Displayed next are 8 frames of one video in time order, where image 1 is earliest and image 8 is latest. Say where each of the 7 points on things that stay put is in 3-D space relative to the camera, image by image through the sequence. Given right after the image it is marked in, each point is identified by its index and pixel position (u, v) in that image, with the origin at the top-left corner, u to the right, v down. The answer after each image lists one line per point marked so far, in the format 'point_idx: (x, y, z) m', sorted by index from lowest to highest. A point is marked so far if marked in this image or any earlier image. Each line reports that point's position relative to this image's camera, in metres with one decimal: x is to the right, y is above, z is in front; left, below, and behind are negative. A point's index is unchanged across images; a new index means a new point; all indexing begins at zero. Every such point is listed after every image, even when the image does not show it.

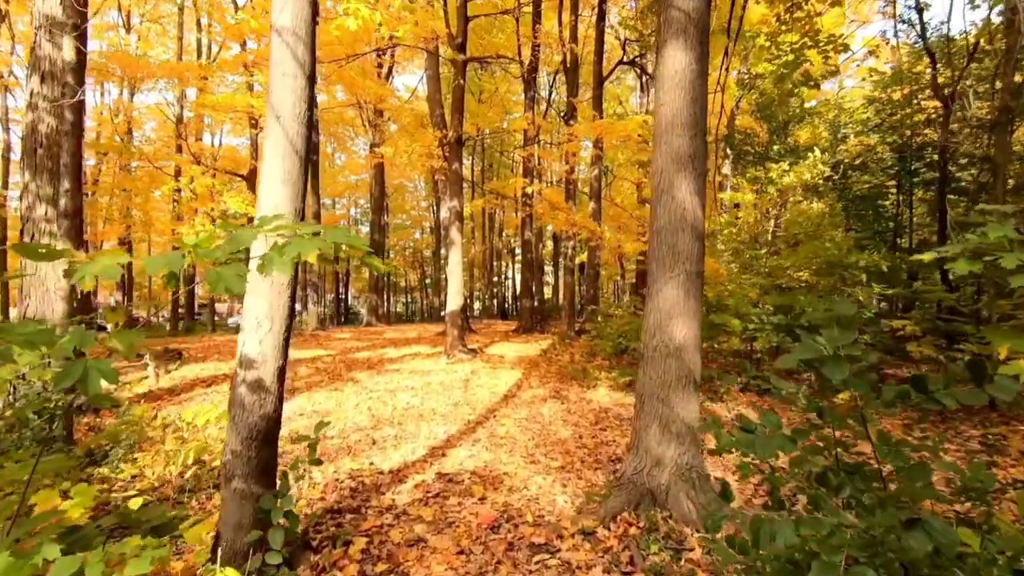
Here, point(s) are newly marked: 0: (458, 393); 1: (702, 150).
0: (-0.9, -1.7, +7.9) m
1: (+1.3, +1.0, +3.6) m
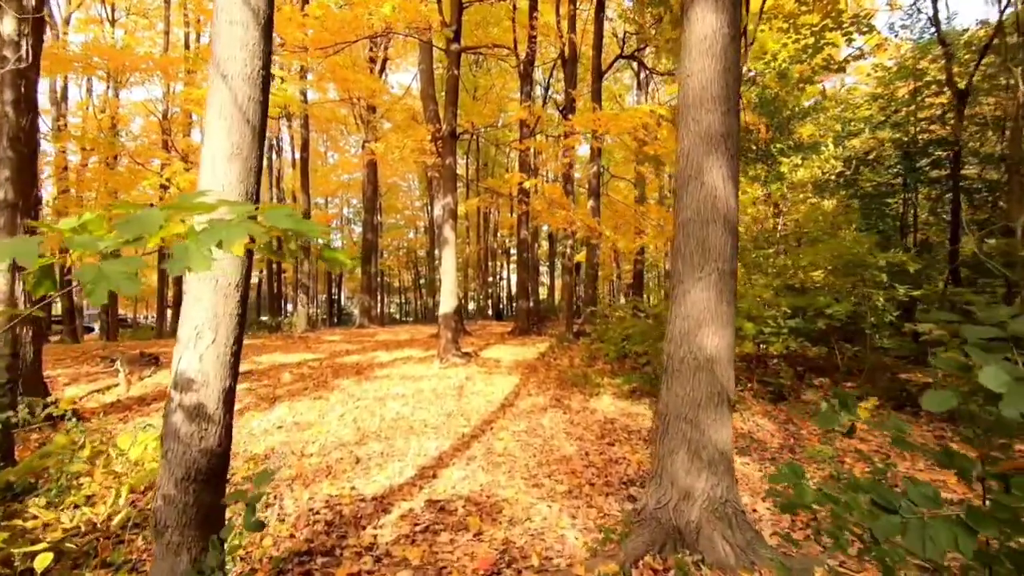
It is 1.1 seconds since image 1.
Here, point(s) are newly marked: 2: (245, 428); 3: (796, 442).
0: (-0.9, -1.7, +7.3) m
1: (+1.3, +1.0, +3.1) m
2: (-3.2, -1.7, +6.1) m
3: (+3.2, -1.7, +5.6) m
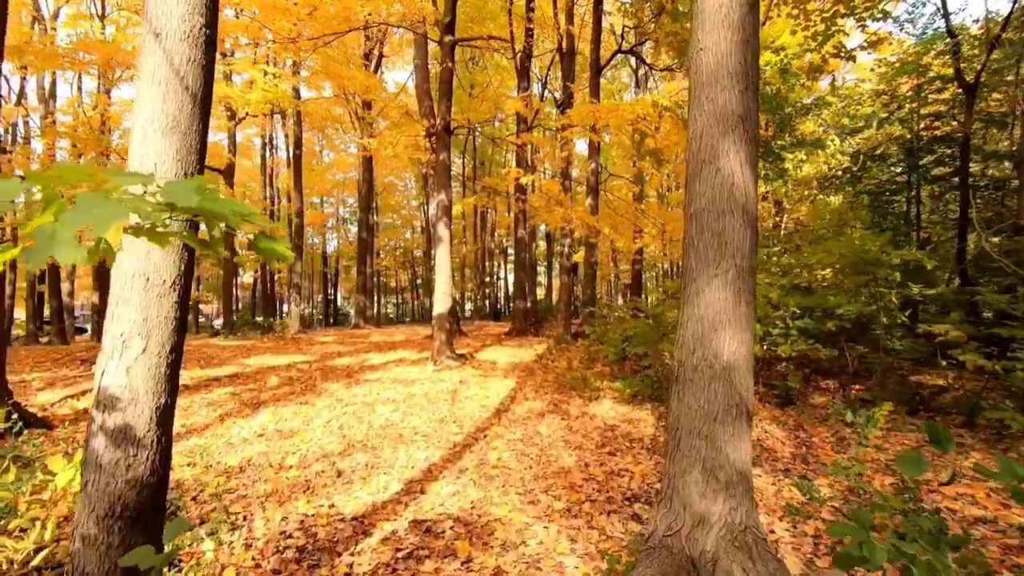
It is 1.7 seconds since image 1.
0: (-1.0, -1.7, +7.0) m
1: (+1.3, +1.0, +2.7) m
2: (-3.3, -1.7, +5.7) m
3: (+3.1, -1.7, +5.3) m
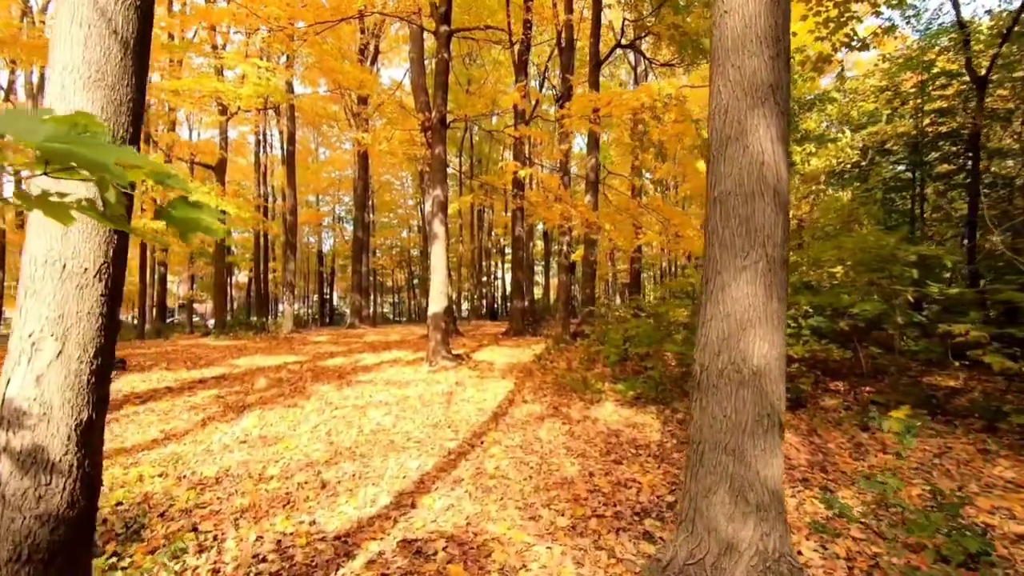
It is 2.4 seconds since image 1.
0: (-1.0, -1.6, +6.7) m
1: (+1.3, +1.0, +2.4) m
2: (-3.3, -1.7, +5.4) m
3: (+3.1, -1.7, +5.0) m
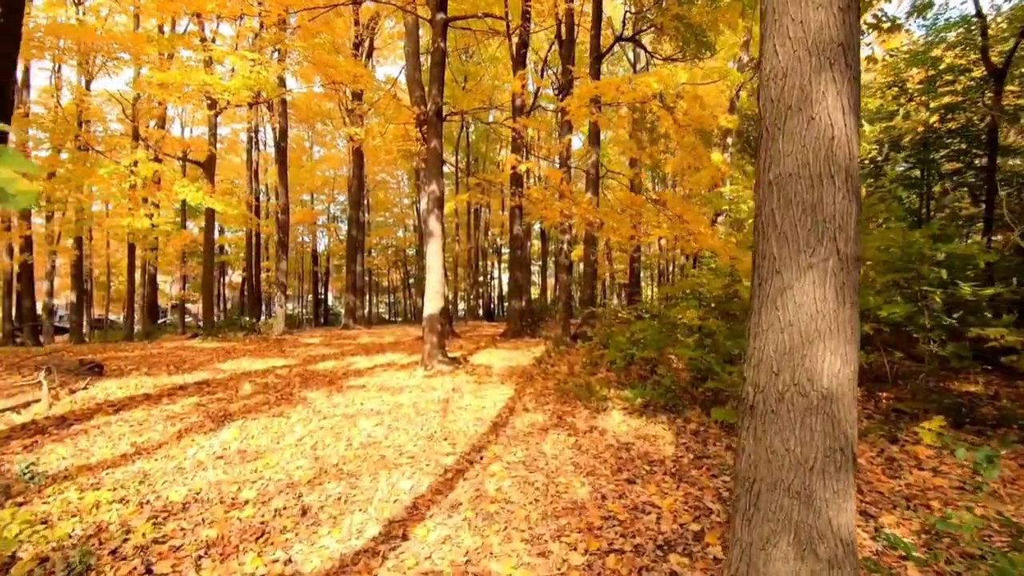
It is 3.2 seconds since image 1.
0: (-1.0, -1.7, +6.2) m
1: (+1.4, +1.0, +2.0) m
2: (-3.3, -1.7, +4.9) m
3: (+3.1, -1.7, +4.5) m
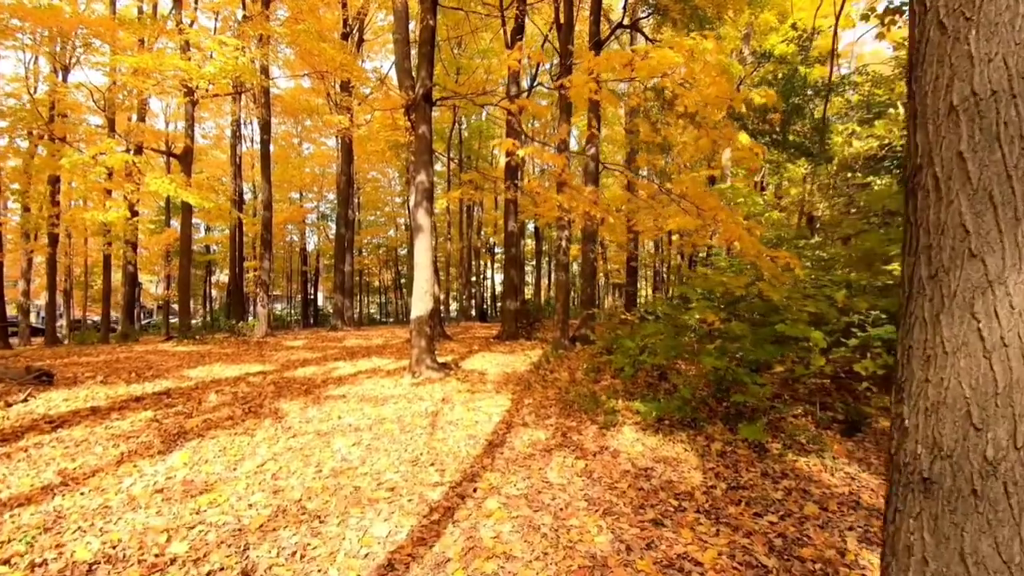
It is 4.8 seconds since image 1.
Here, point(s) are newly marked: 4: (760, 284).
0: (-1.0, -1.6, +5.4) m
1: (+1.4, +1.0, +1.2) m
2: (-3.3, -1.7, +4.0) m
3: (+3.1, -1.7, +3.8) m
4: (+2.9, 0.0, +6.0) m
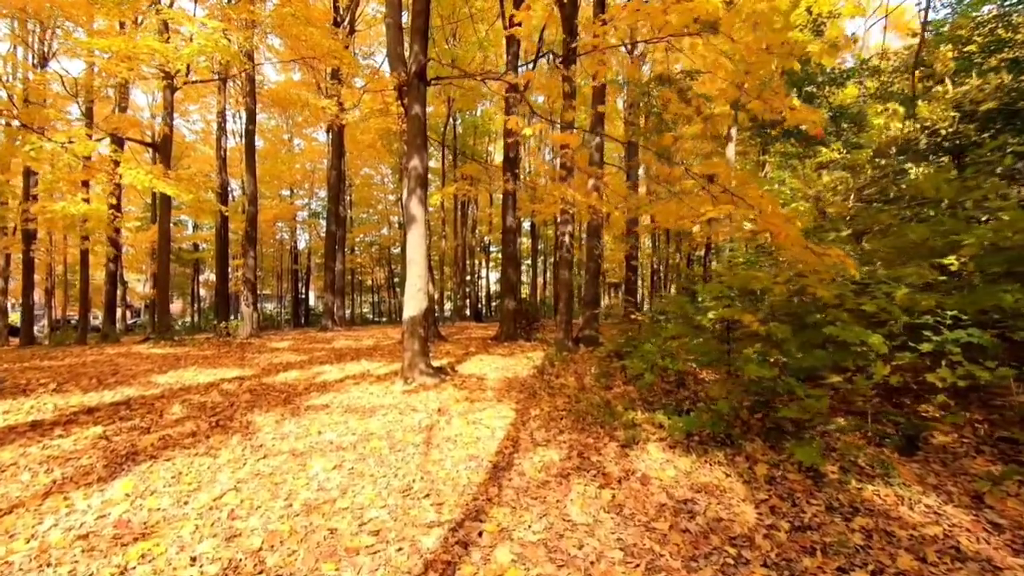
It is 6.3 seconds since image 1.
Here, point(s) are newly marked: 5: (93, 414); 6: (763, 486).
0: (-0.9, -1.6, +4.6) m
1: (+1.5, +1.1, +0.4) m
2: (-3.2, -1.6, +3.2) m
3: (+3.2, -1.6, +3.0) m
4: (+3.0, +0.1, +5.2) m
5: (-5.2, -1.5, +6.2) m
6: (+2.0, -1.6, +4.1) m
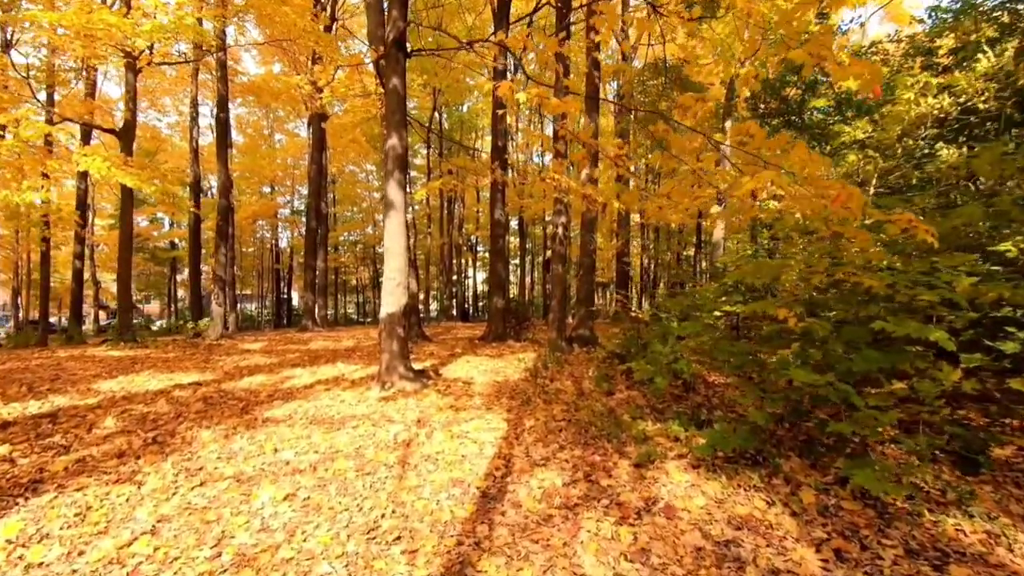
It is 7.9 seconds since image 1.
0: (-1.0, -1.5, +3.7) m
1: (+1.6, +1.2, -0.4) m
2: (-3.2, -1.5, +2.3) m
3: (+3.2, -1.5, +2.3) m
4: (+2.9, +0.2, +4.4) m
5: (-5.3, -1.5, +5.3) m
6: (+2.0, -1.5, +3.3) m
